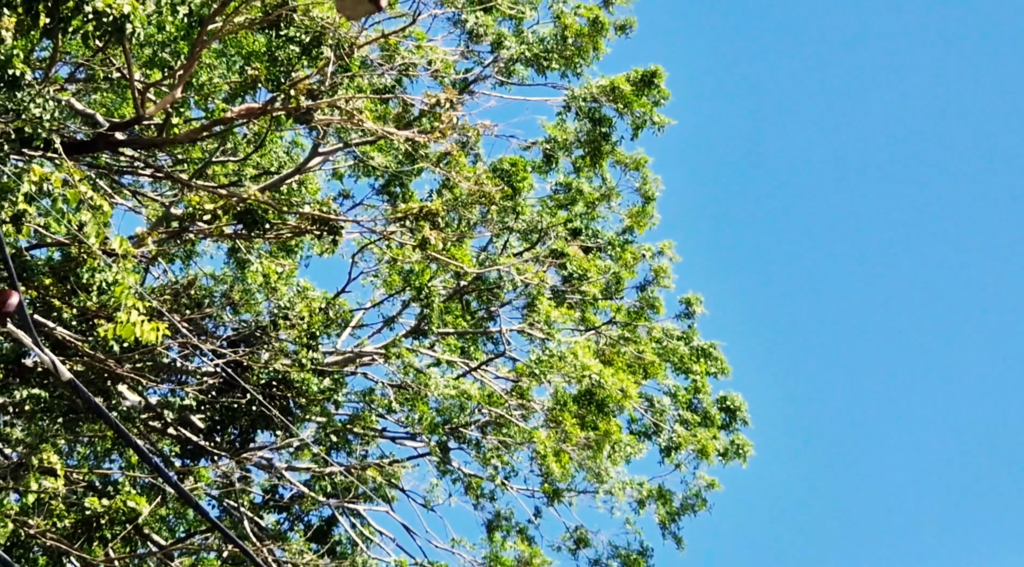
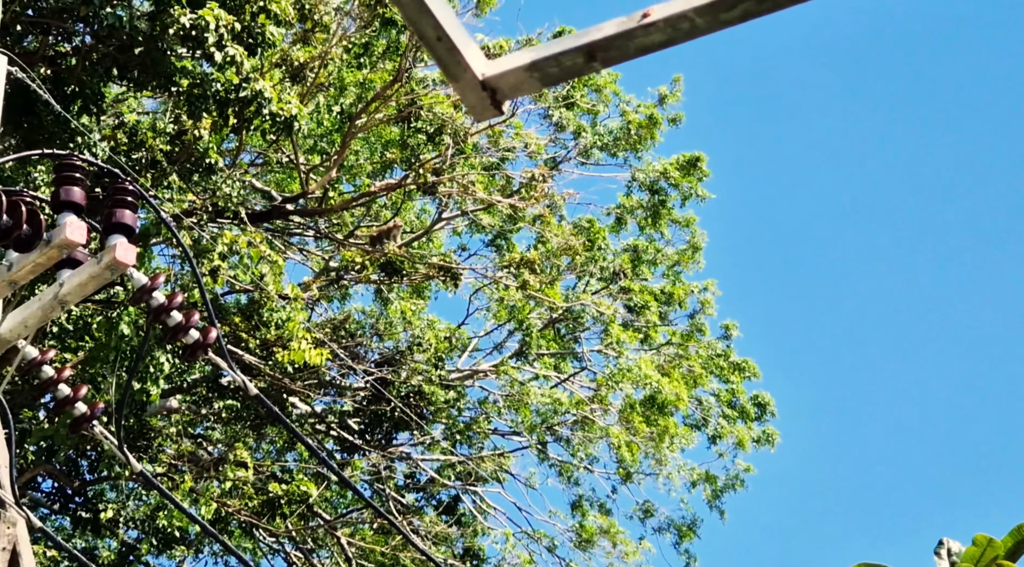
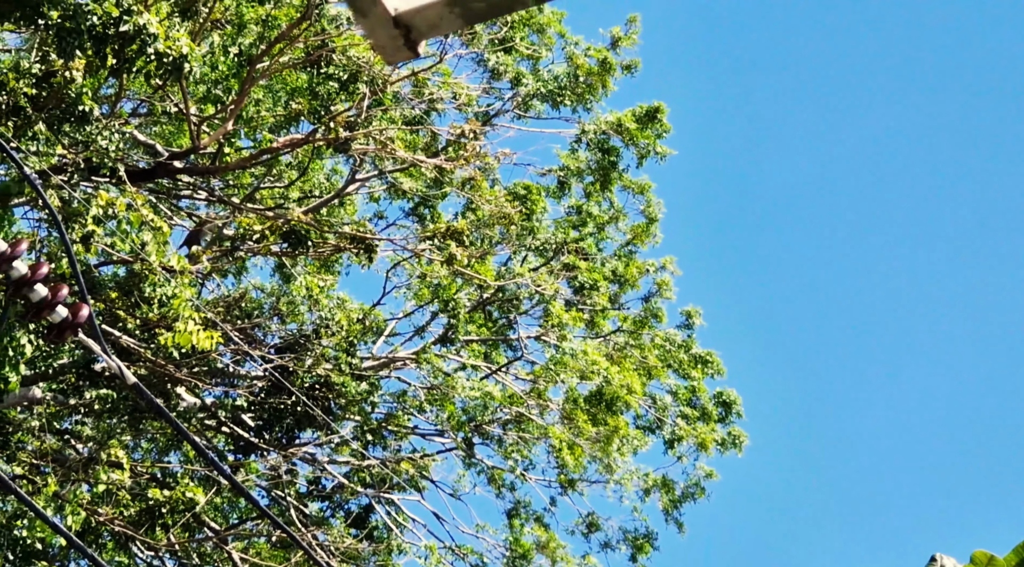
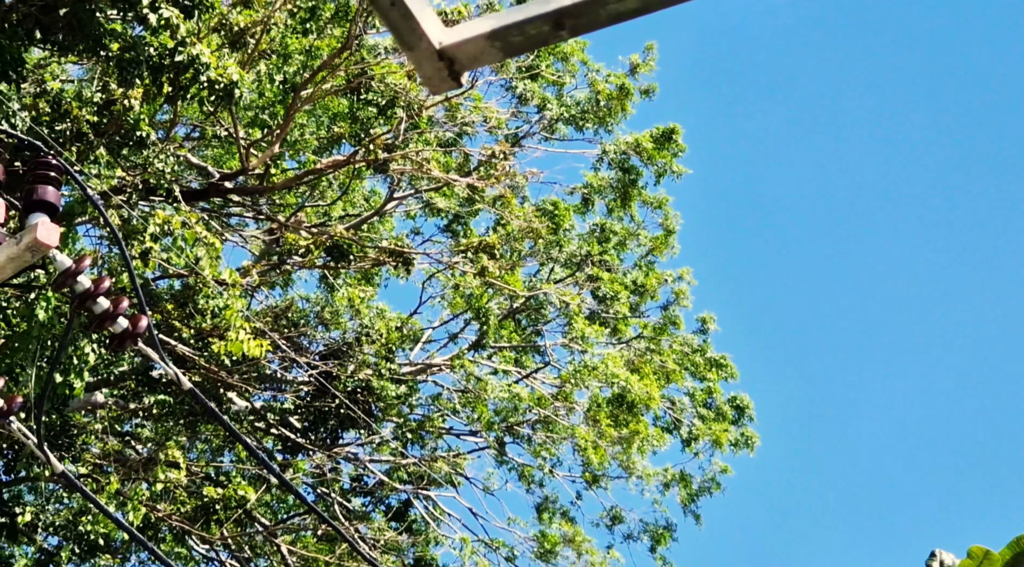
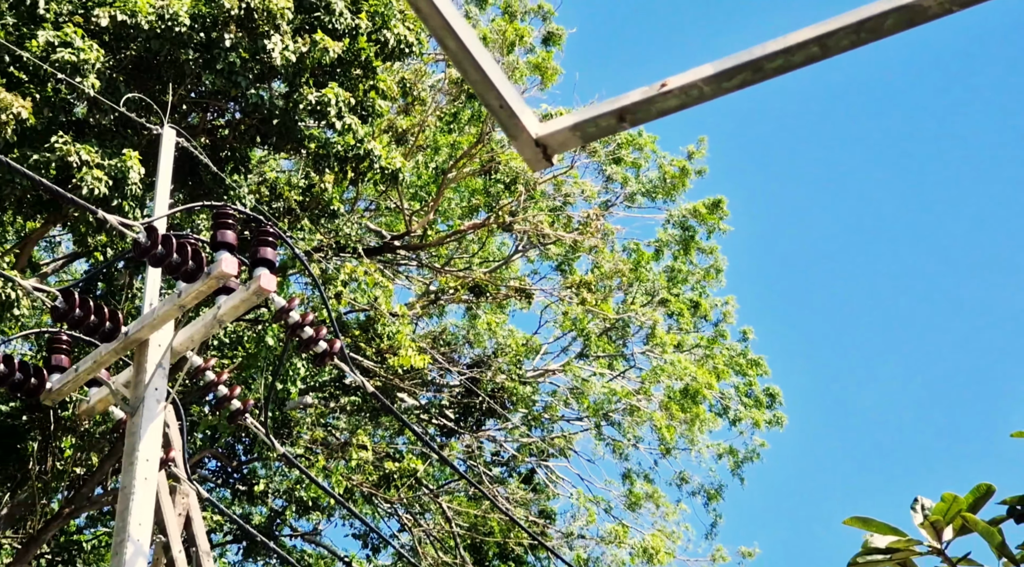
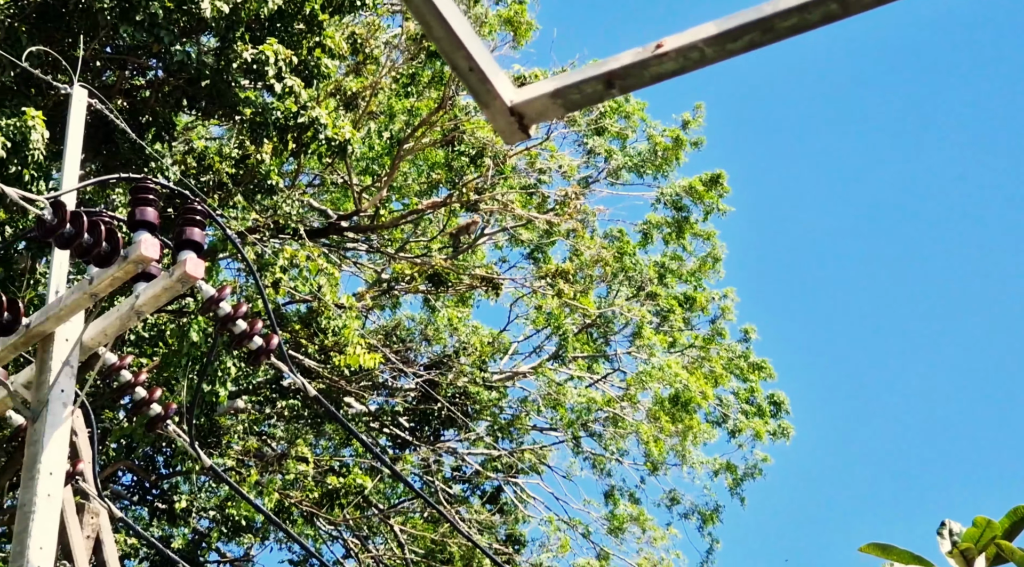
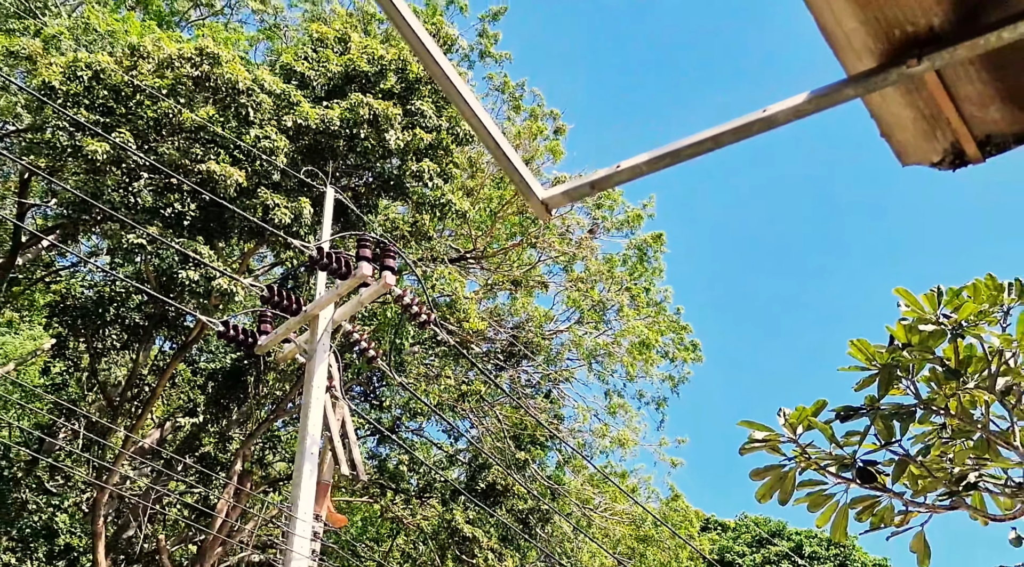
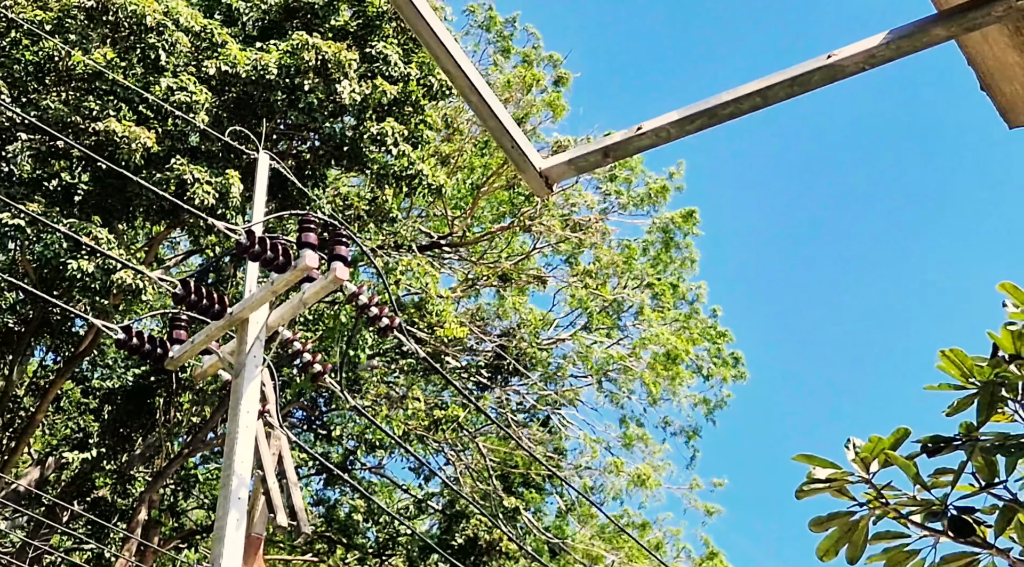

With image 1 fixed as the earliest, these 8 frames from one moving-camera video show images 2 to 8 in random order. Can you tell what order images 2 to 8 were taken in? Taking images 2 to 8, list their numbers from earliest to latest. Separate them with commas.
3, 4, 2, 6, 5, 8, 7
